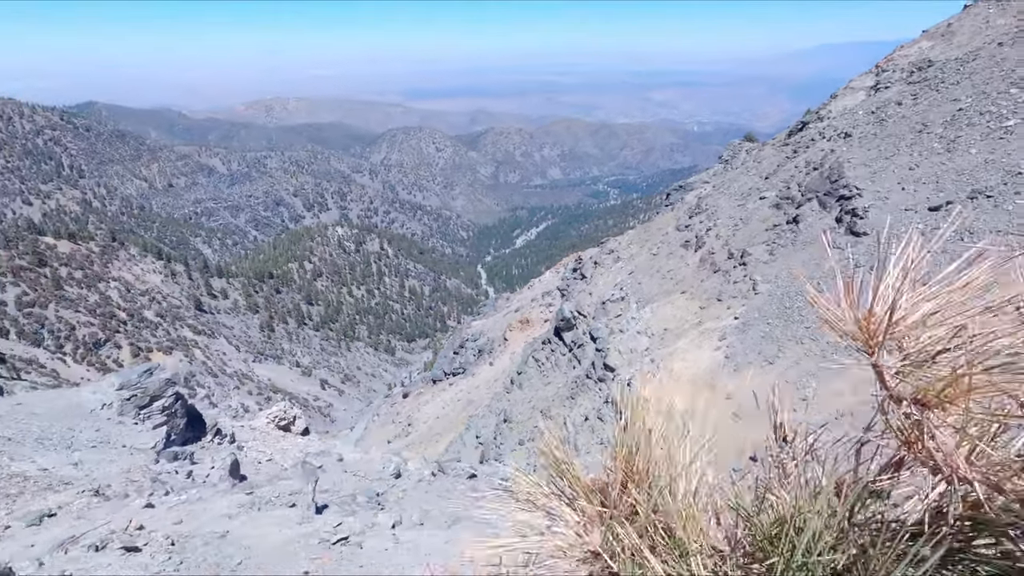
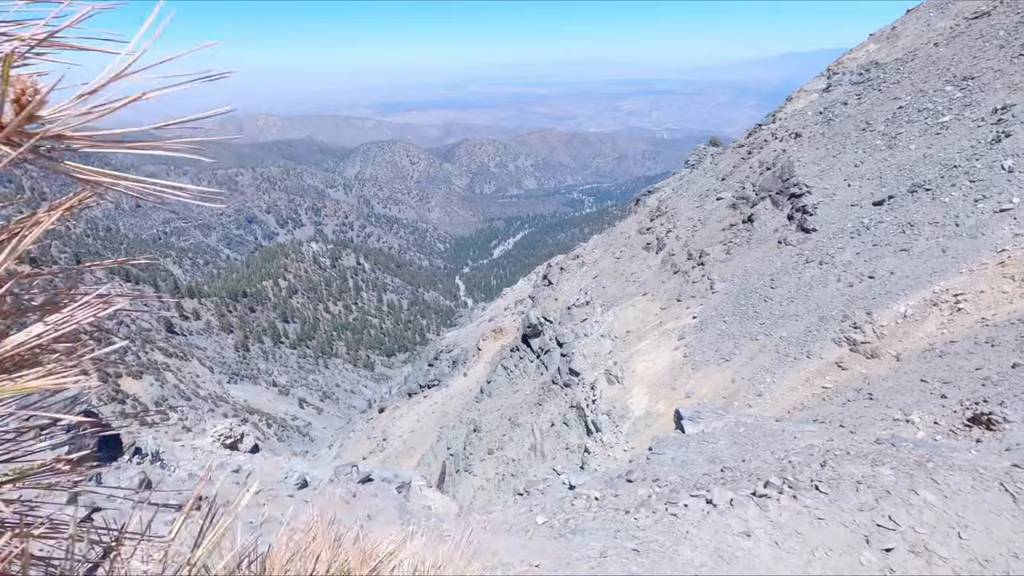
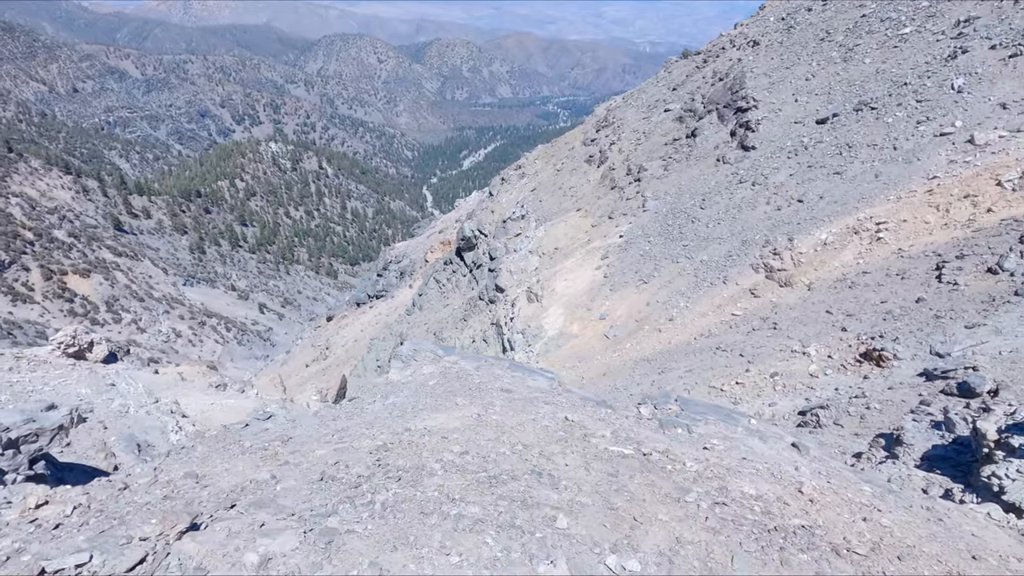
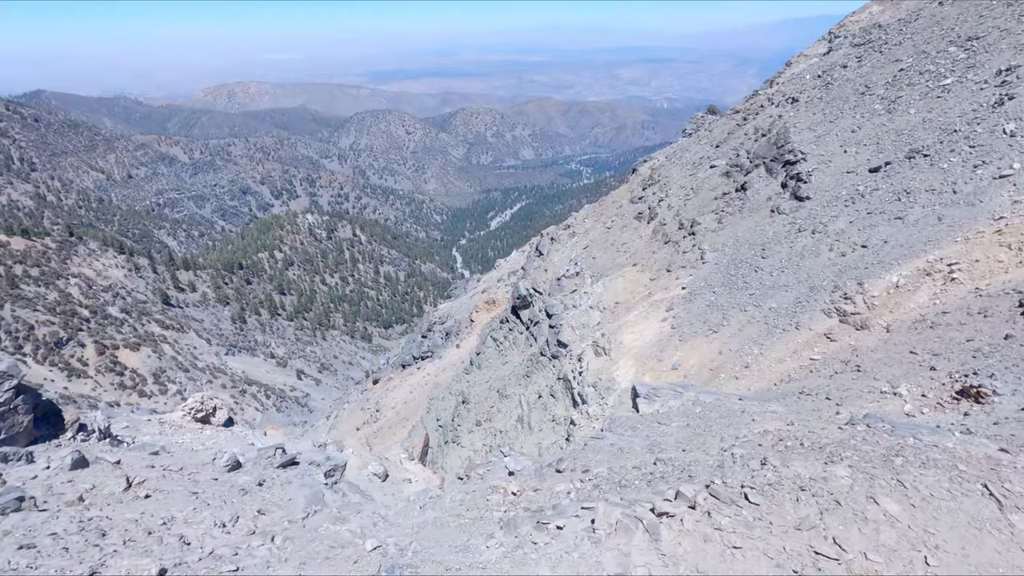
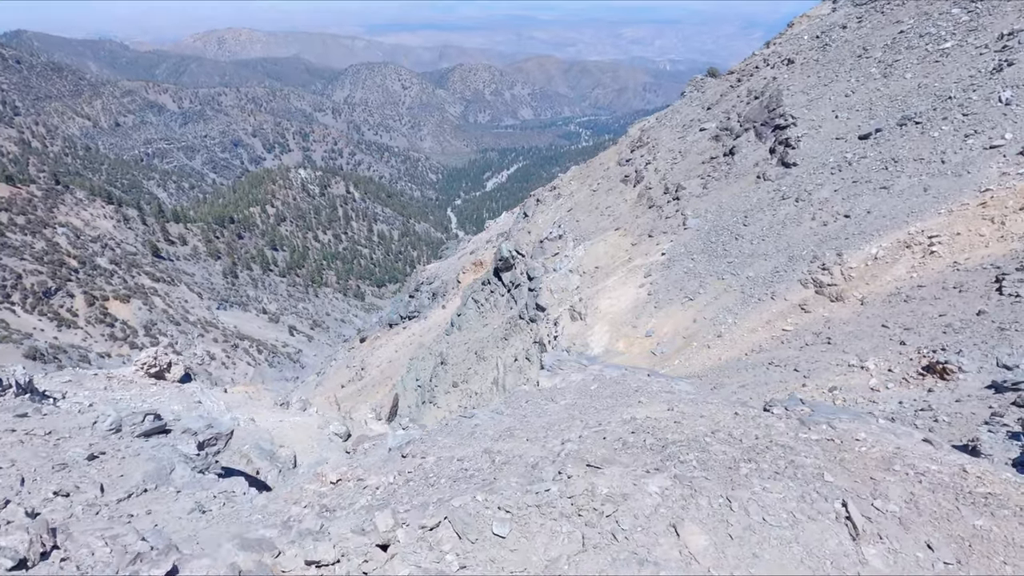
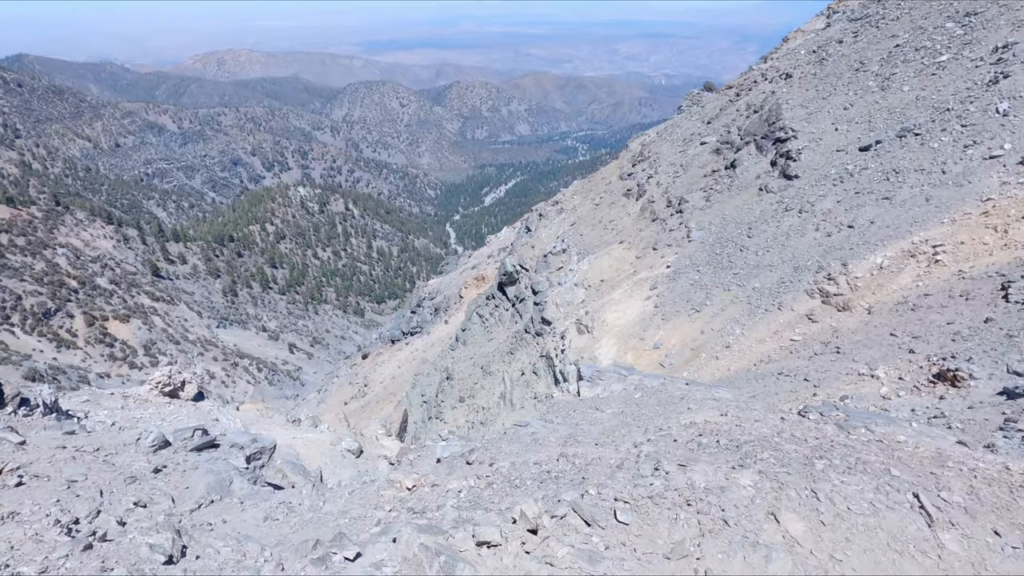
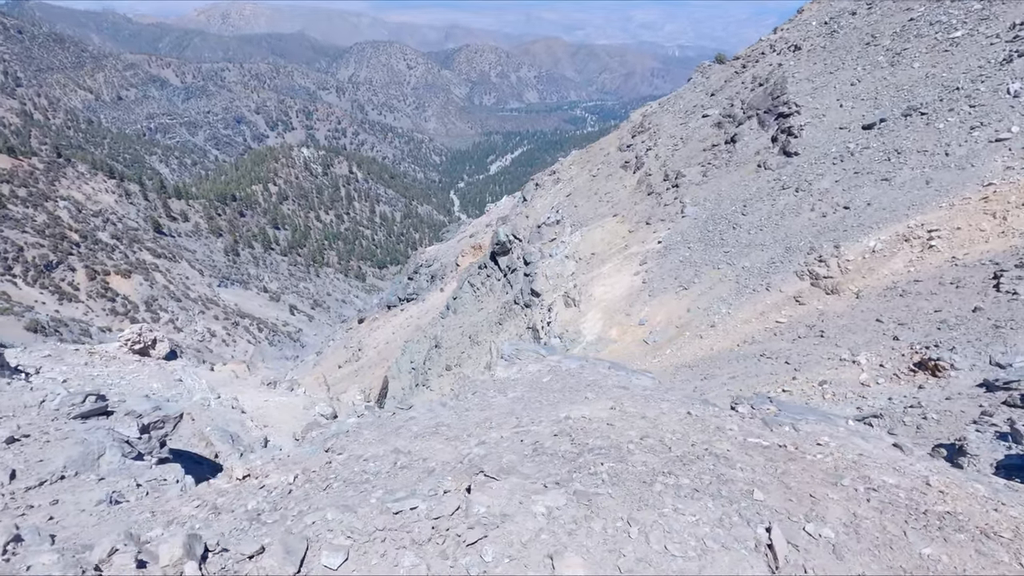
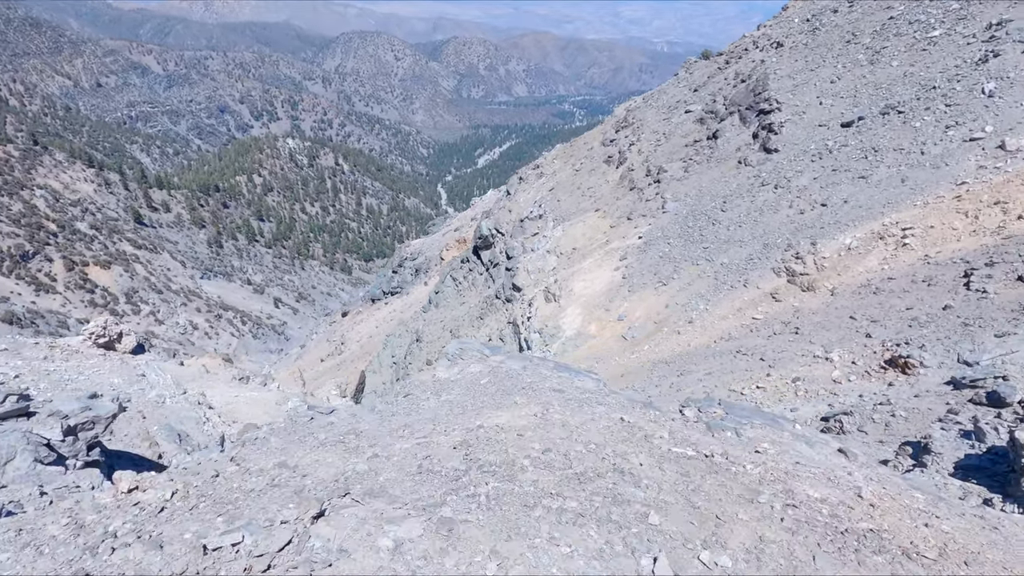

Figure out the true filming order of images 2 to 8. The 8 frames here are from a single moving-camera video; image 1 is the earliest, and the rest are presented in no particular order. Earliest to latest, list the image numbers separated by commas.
2, 4, 6, 5, 7, 8, 3
